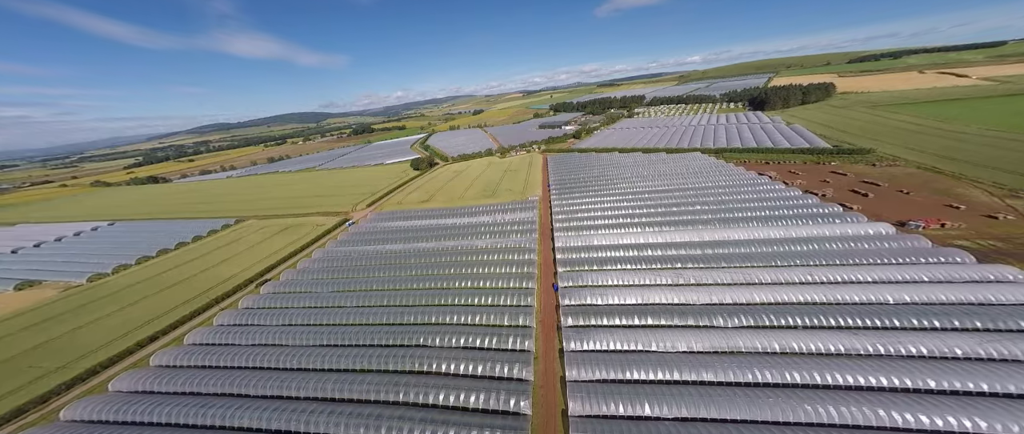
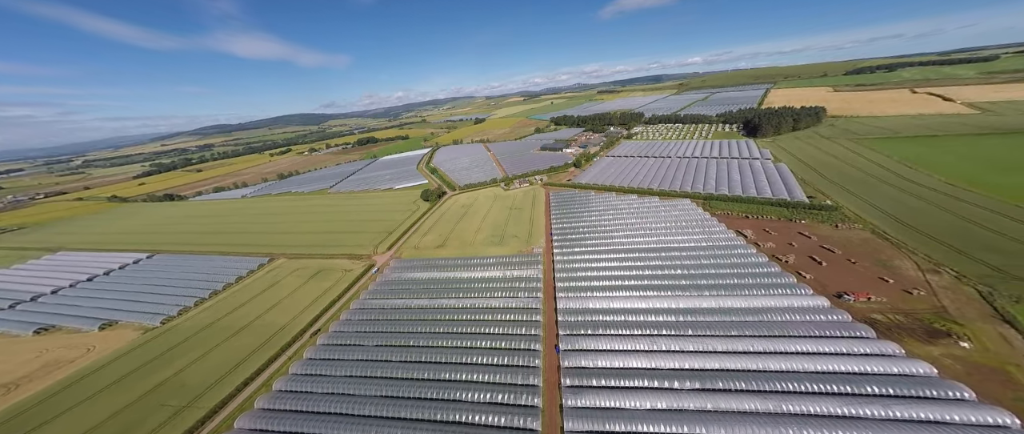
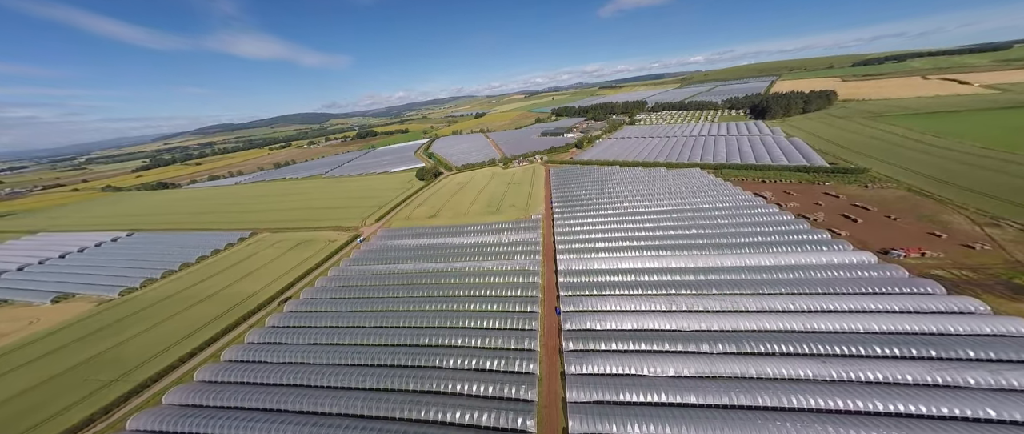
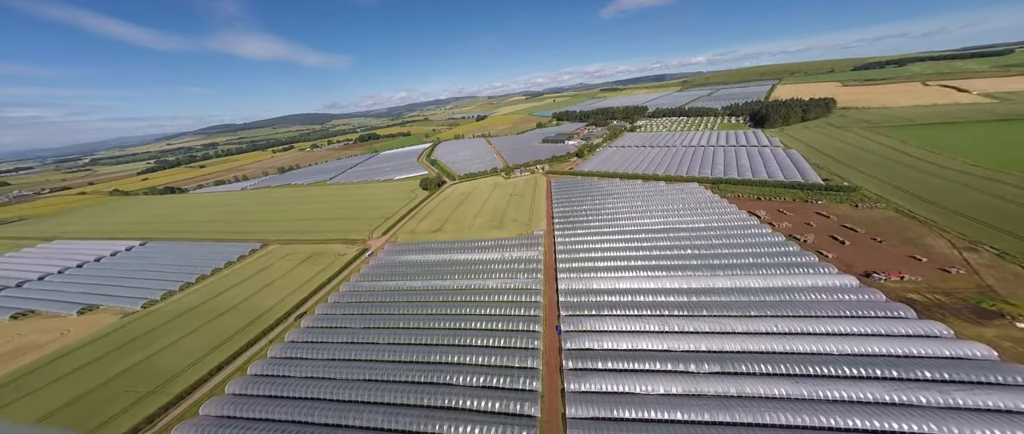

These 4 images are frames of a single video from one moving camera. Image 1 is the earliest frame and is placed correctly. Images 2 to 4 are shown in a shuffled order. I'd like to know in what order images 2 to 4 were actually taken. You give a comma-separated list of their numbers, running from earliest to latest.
3, 4, 2
